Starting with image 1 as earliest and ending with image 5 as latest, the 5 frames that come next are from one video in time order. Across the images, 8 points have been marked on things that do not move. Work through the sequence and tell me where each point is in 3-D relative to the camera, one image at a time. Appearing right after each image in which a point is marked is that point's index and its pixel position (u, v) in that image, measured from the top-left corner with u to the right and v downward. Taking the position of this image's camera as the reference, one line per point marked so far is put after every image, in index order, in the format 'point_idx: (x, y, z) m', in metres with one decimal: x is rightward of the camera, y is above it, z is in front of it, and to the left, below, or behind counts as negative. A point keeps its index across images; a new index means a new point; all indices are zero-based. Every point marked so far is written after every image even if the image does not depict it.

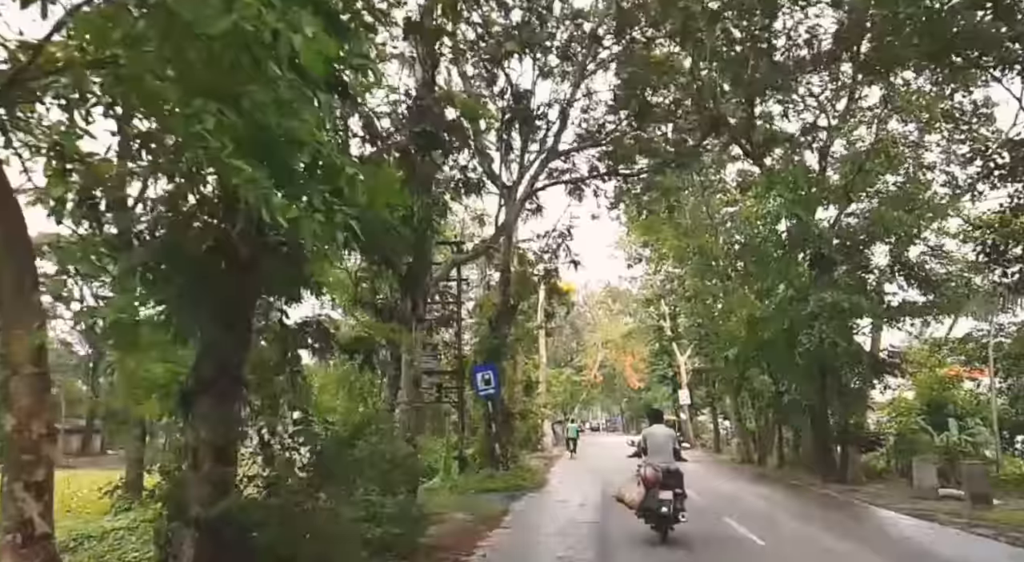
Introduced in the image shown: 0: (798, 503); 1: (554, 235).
0: (+7.3, -5.6, +17.2) m
1: (+1.2, +1.2, +17.8) m
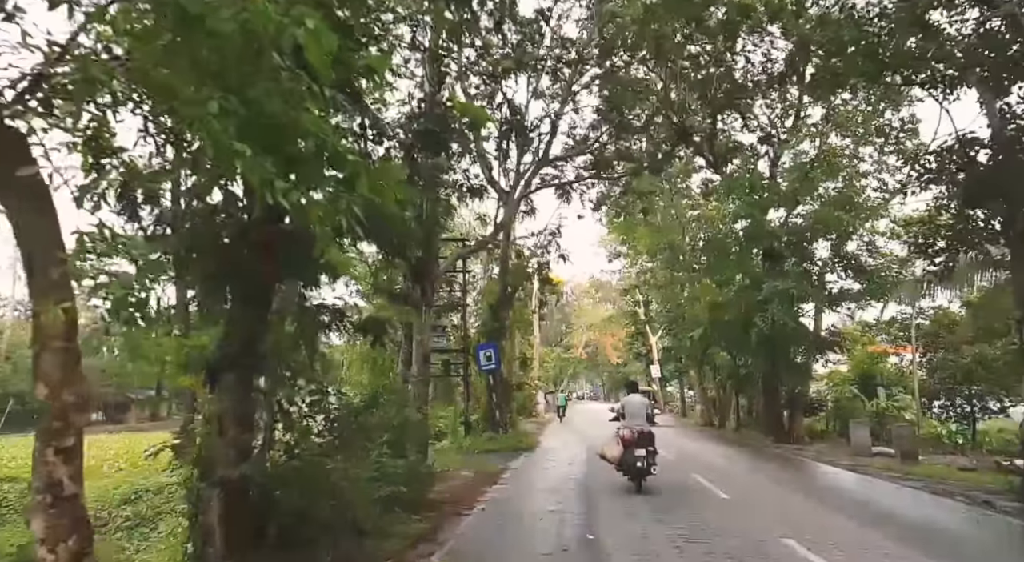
0: (+7.3, -5.3, +20.5) m
1: (+1.1, +1.5, +20.8) m
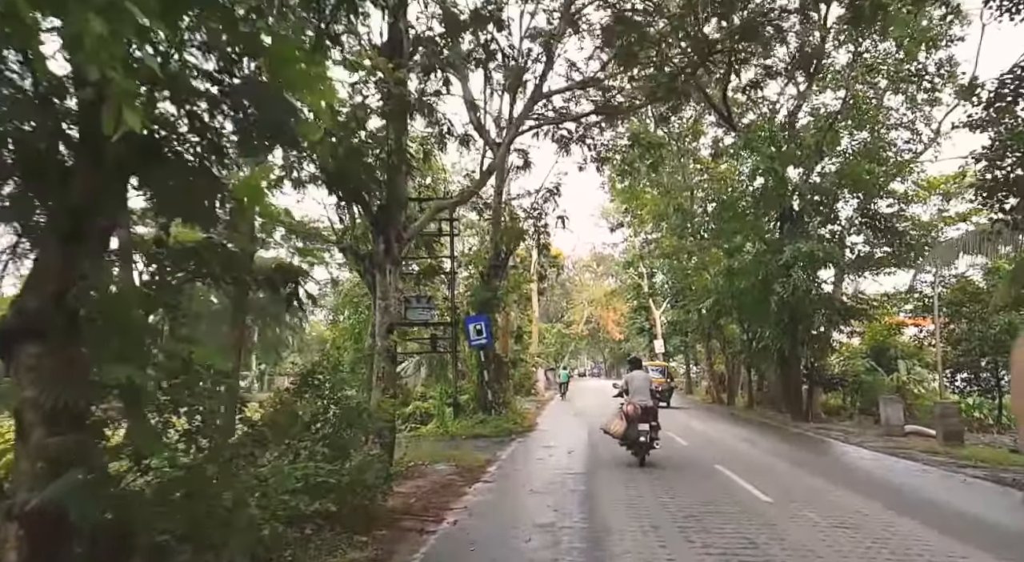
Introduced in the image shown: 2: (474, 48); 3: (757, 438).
0: (+7.1, -4.3, +18.6) m
1: (+0.9, +2.5, +18.6) m
2: (-0.7, +4.4, +12.3) m
3: (+6.5, -4.2, +17.5) m
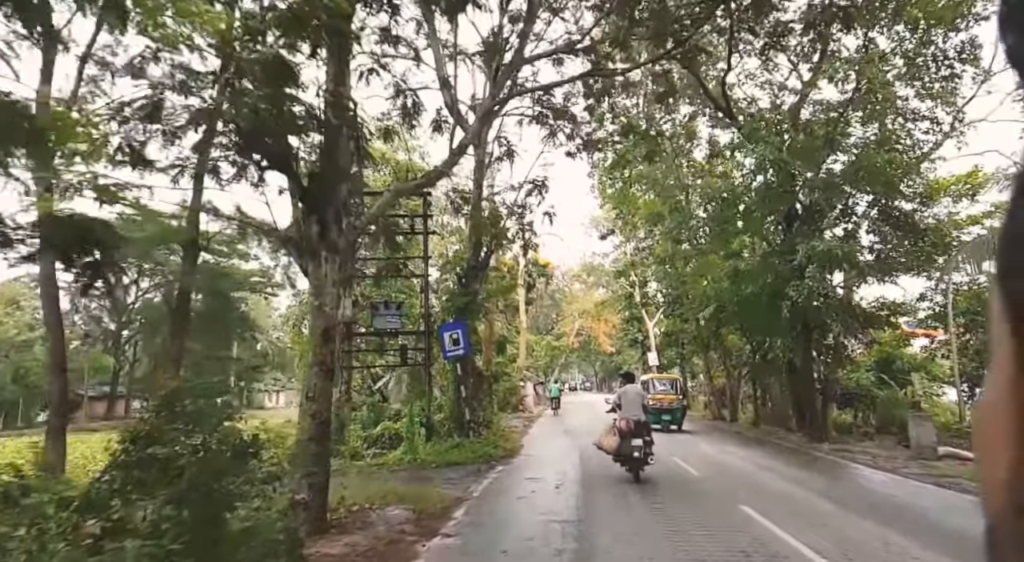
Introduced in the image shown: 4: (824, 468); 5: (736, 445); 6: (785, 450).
0: (+6.6, -4.4, +16.6) m
1: (+0.4, +2.4, +16.7) m
2: (-1.1, +4.4, +10.4) m
3: (+6.1, -4.3, +15.5) m
4: (+7.2, -4.2, +14.9) m
5: (+6.5, -4.8, +19.2) m
6: (+7.5, -4.6, +17.9) m
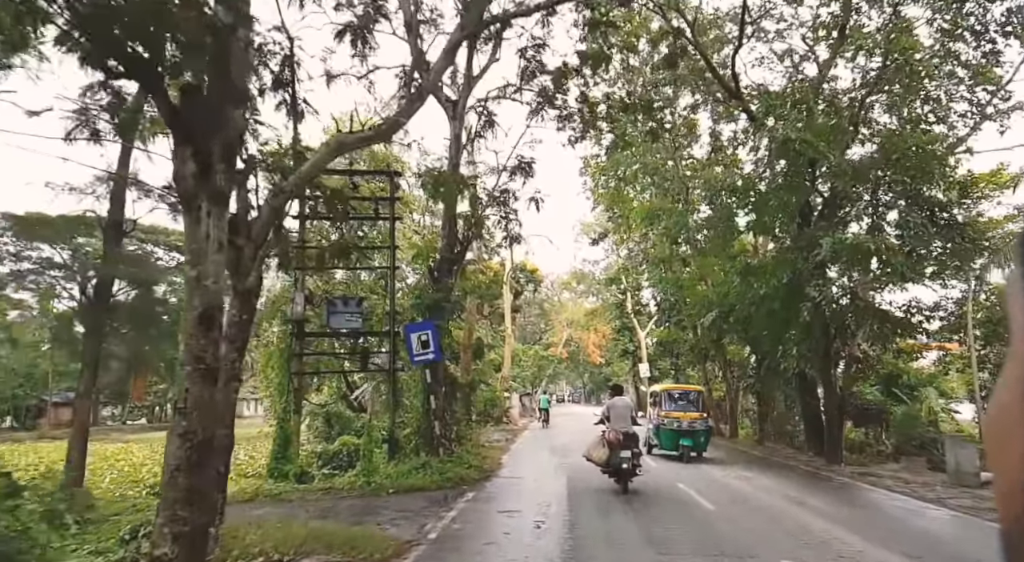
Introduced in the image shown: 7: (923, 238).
0: (+6.2, -4.4, +14.6) m
1: (0.0, +2.5, +14.7) m
2: (-1.4, +4.6, +8.4) m
3: (+5.6, -4.2, +13.5) m
4: (+6.7, -4.2, +12.9) m
5: (+5.9, -4.8, +17.1) m
6: (+6.9, -4.6, +15.9) m
7: (+10.1, +1.1, +16.3) m
